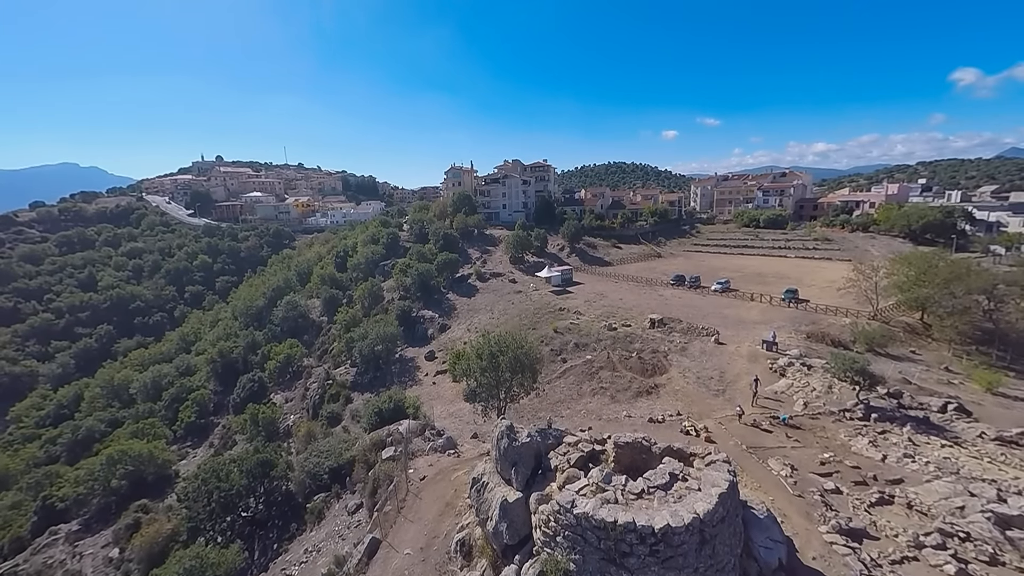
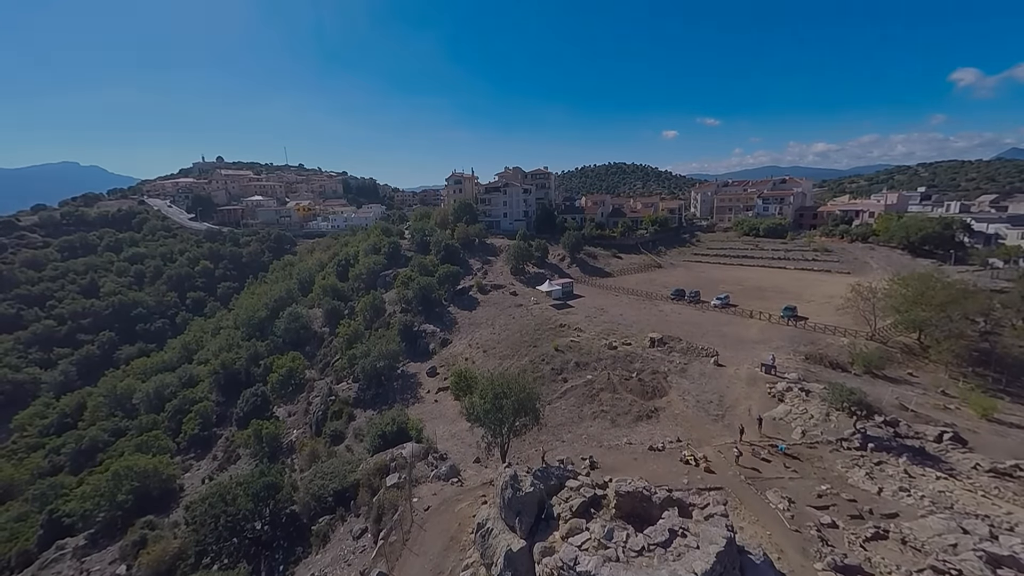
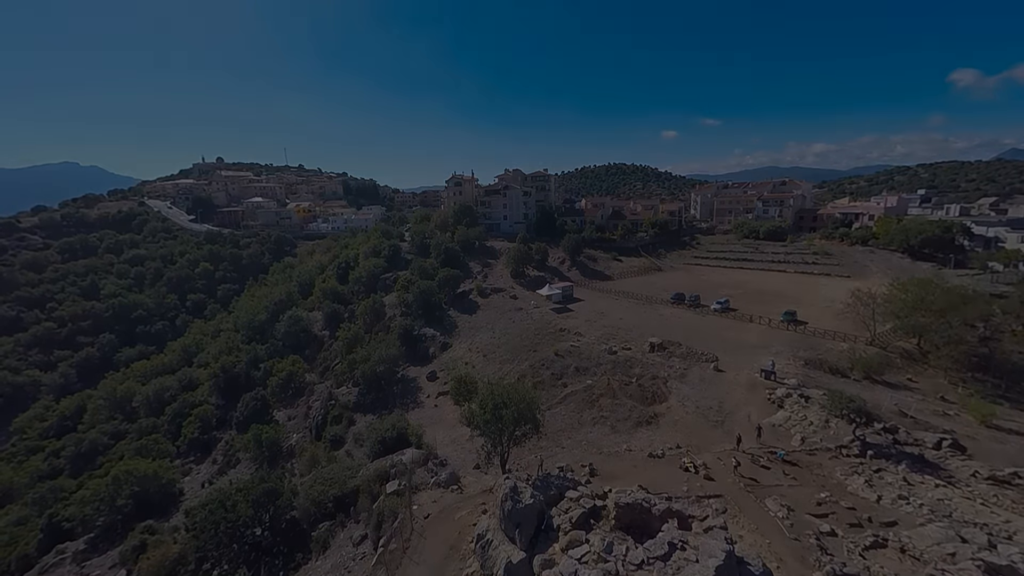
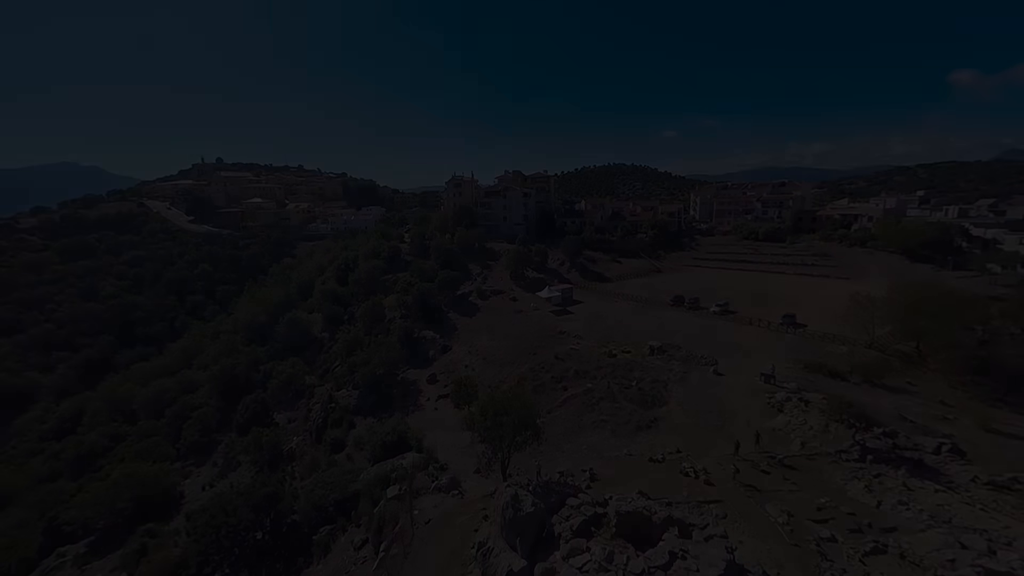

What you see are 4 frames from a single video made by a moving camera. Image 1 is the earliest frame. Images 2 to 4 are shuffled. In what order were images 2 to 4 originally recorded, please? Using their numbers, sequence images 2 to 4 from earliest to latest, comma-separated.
2, 3, 4
